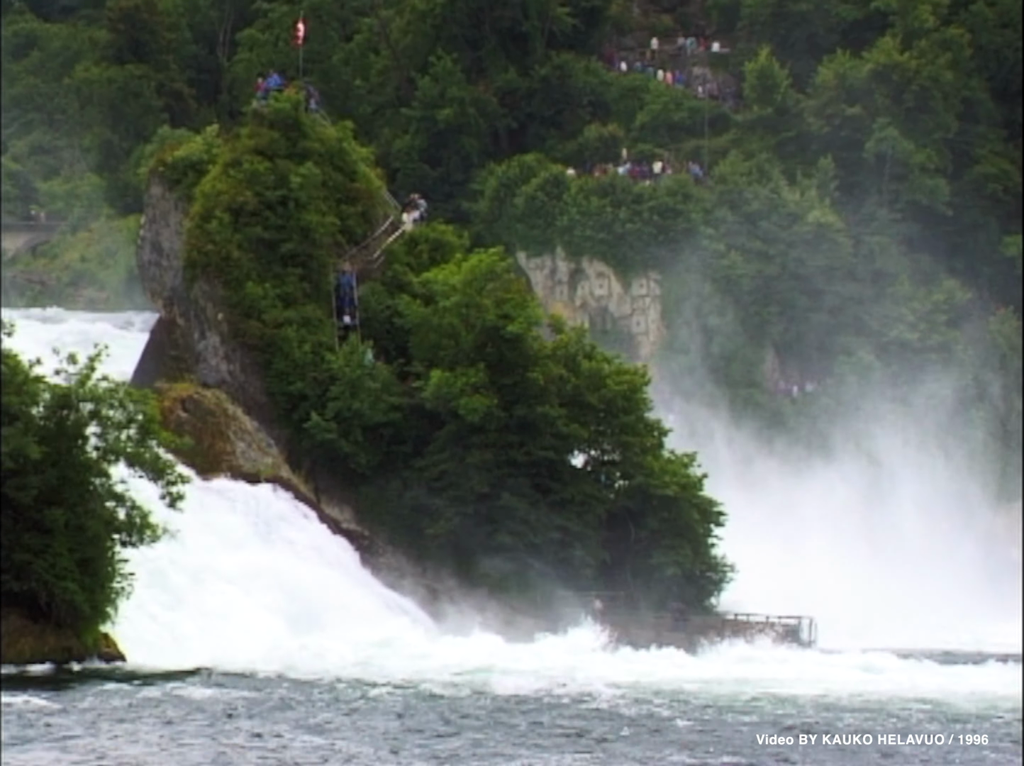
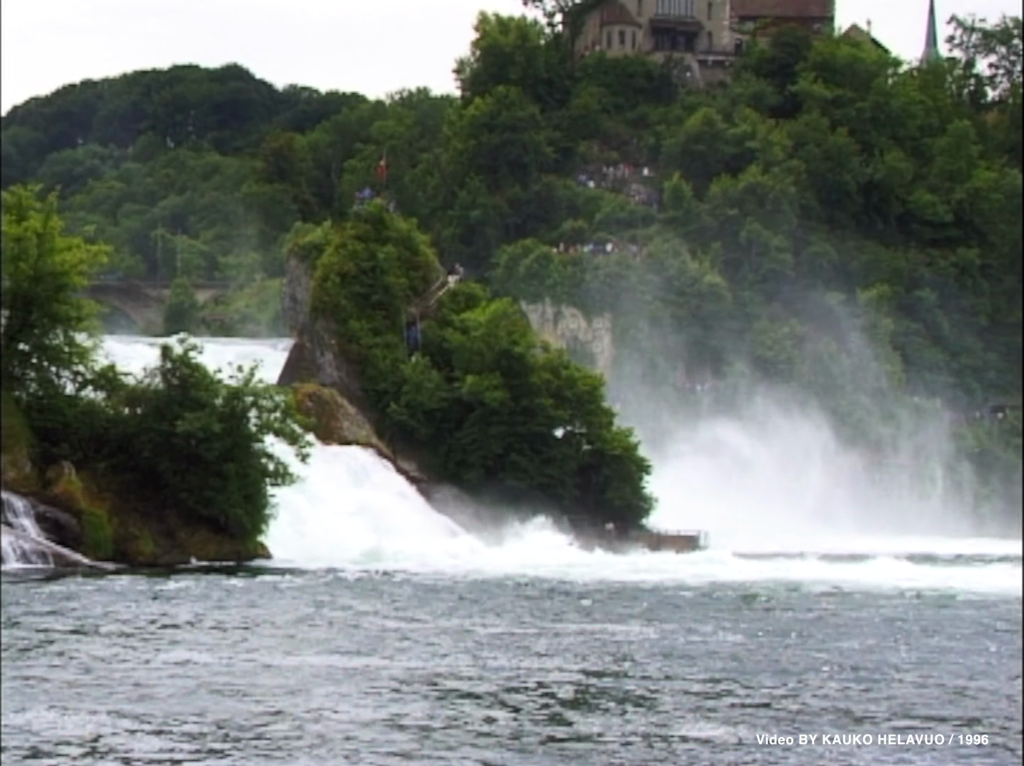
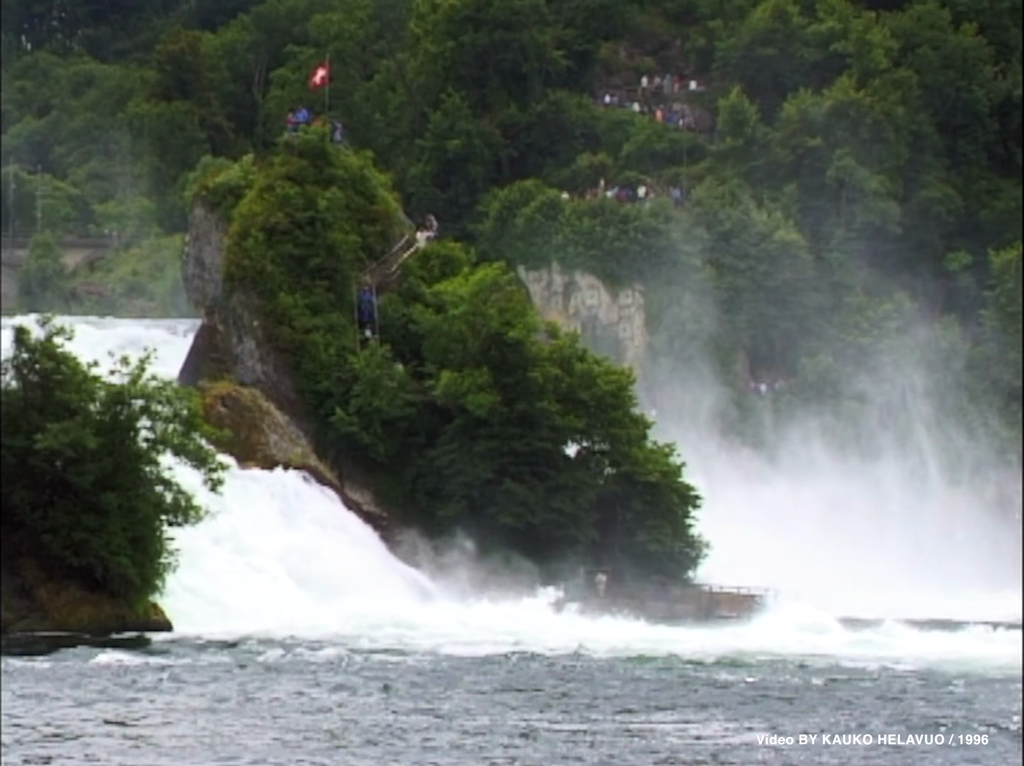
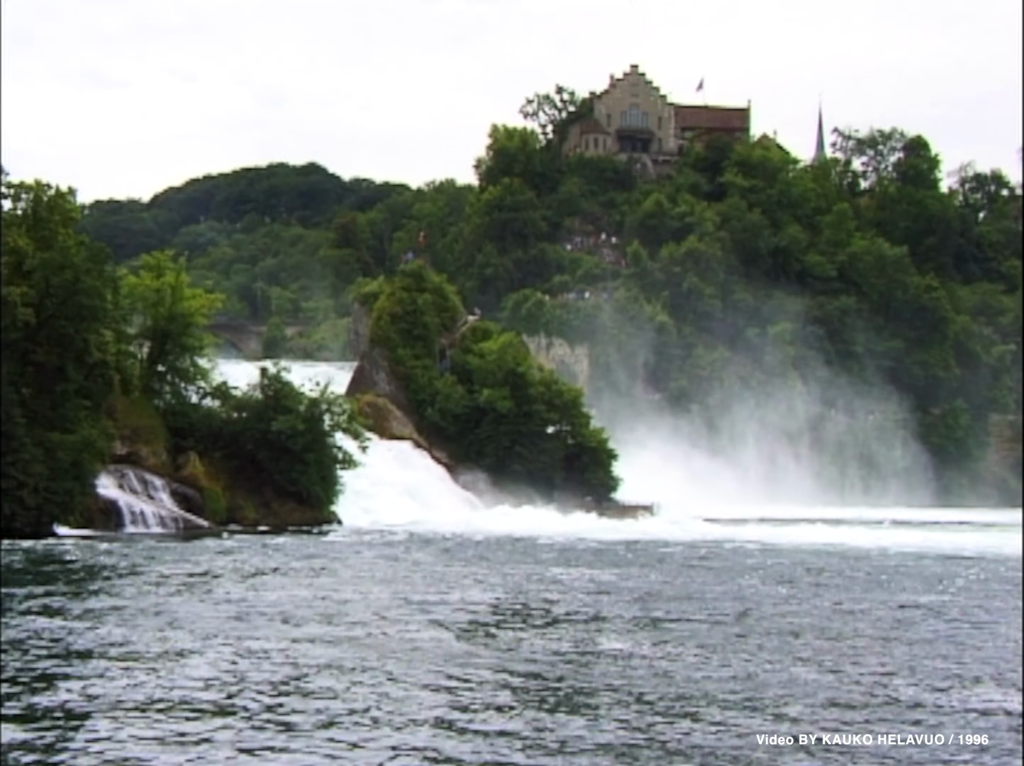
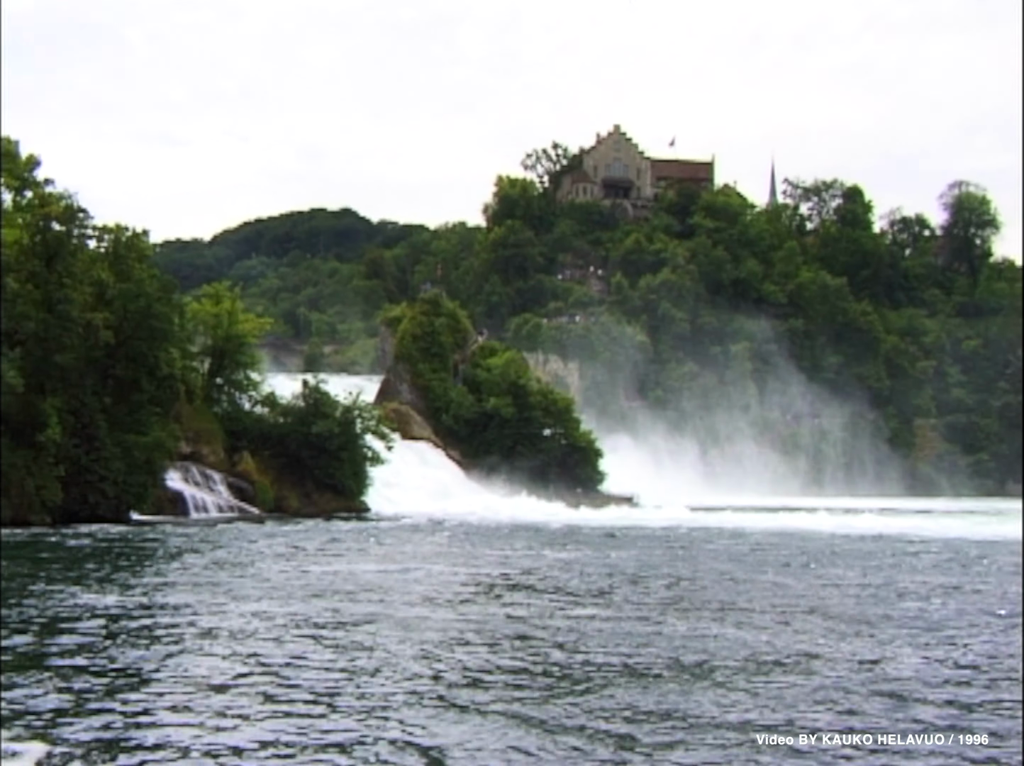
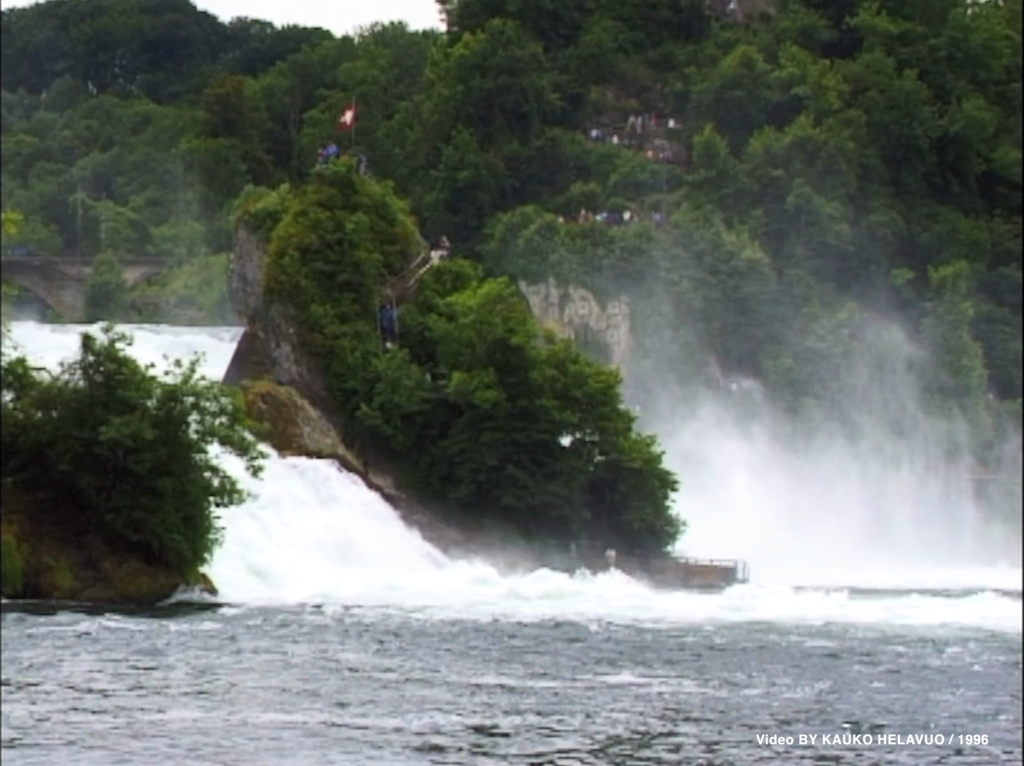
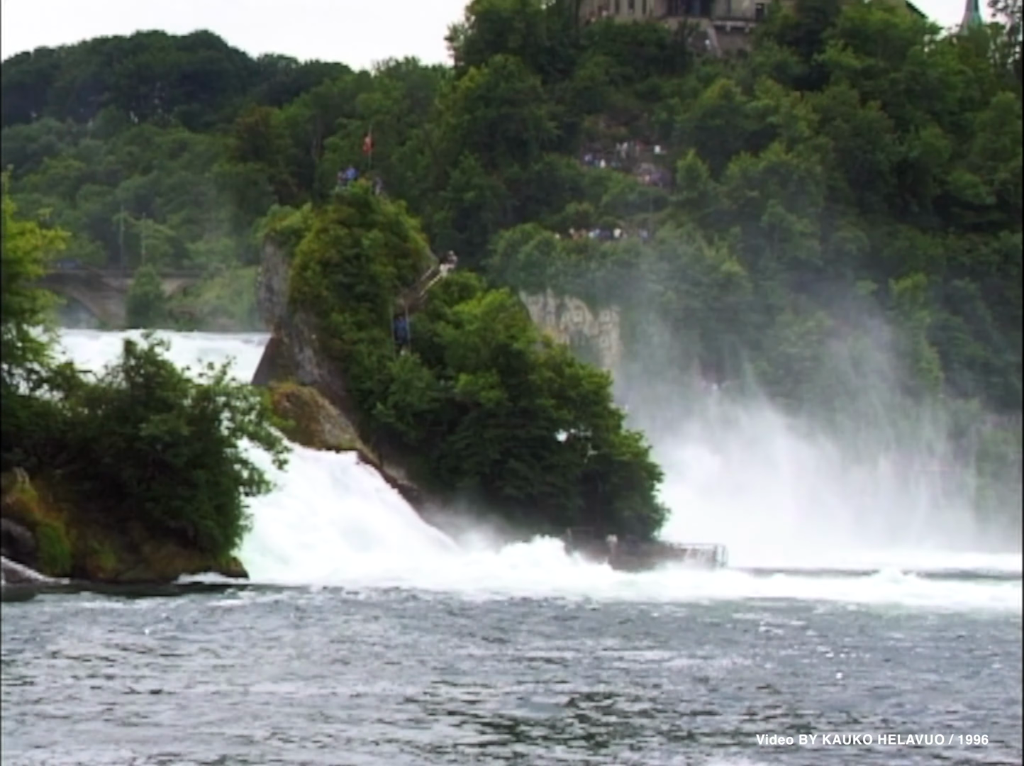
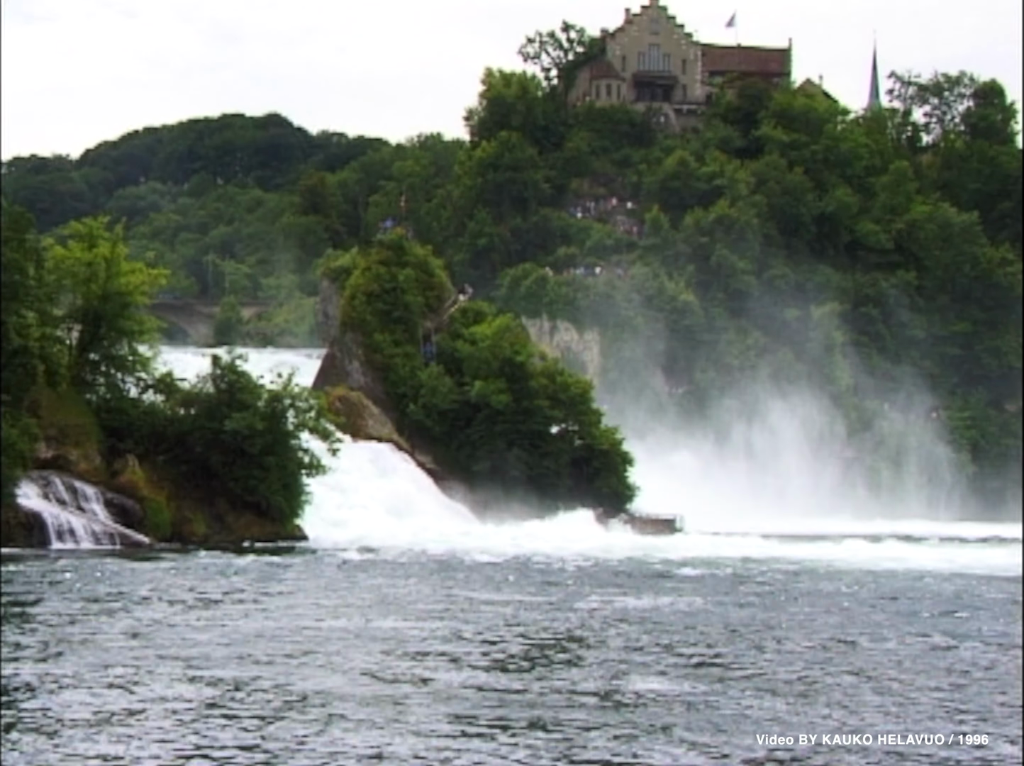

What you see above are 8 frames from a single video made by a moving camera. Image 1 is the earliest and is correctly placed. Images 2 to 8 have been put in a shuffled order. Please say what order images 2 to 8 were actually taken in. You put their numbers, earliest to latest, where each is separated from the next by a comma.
3, 6, 7, 2, 8, 4, 5
